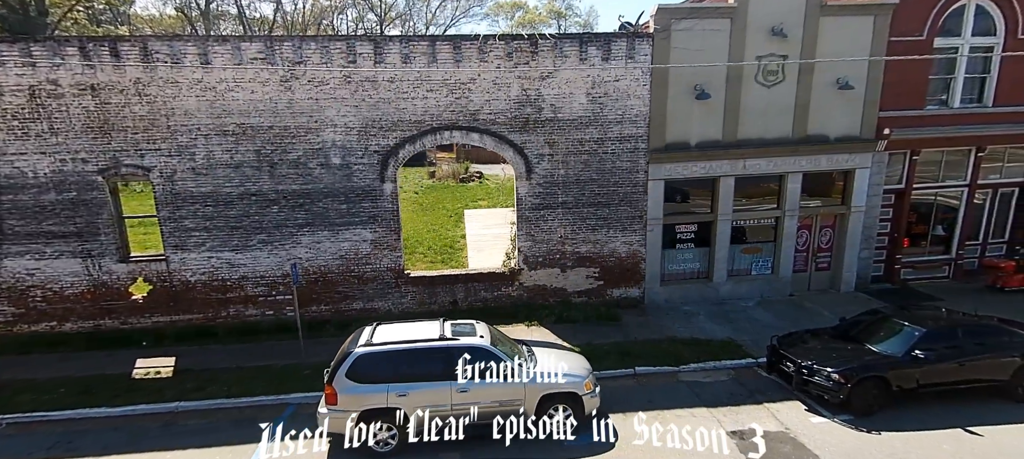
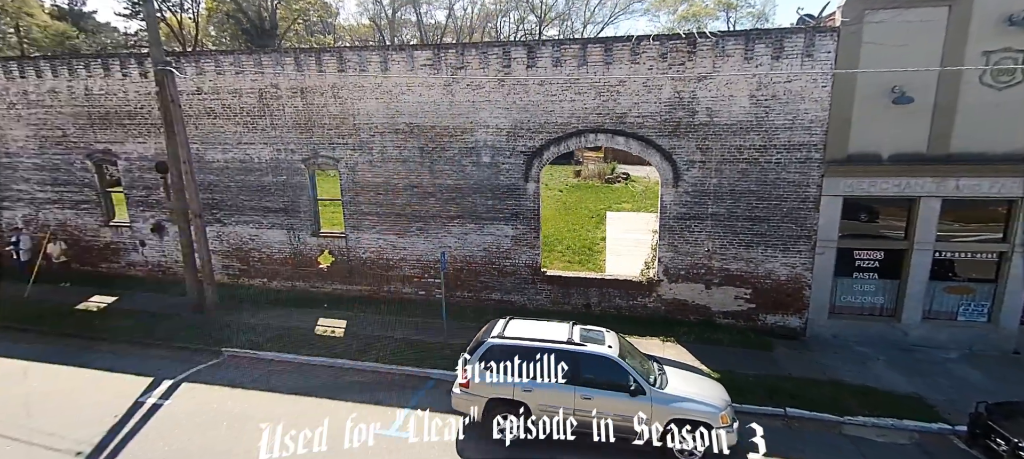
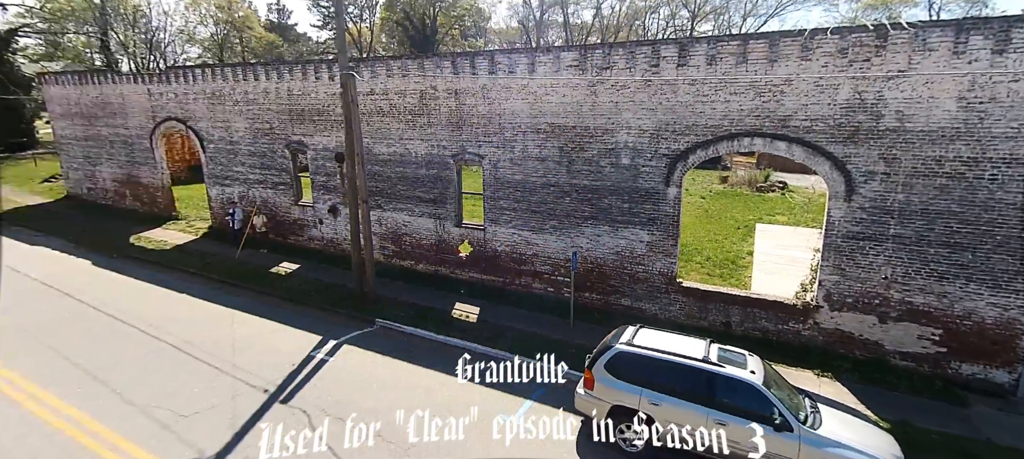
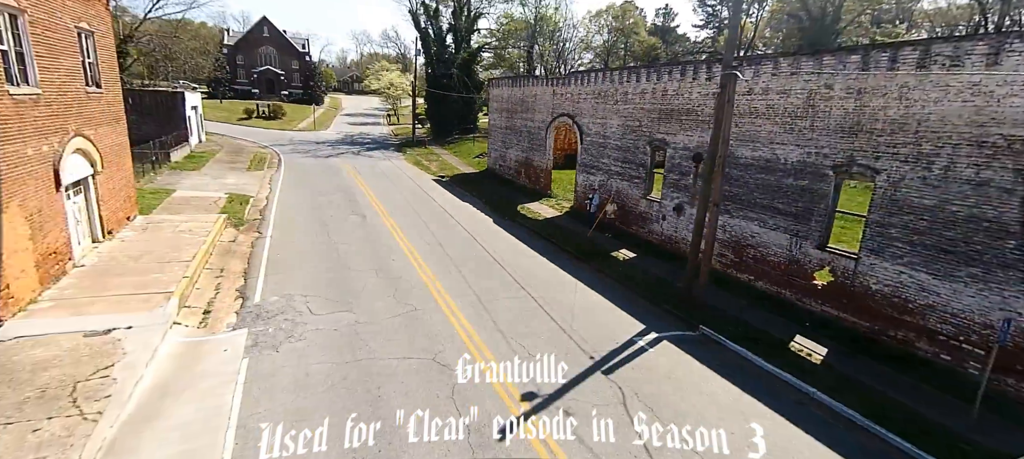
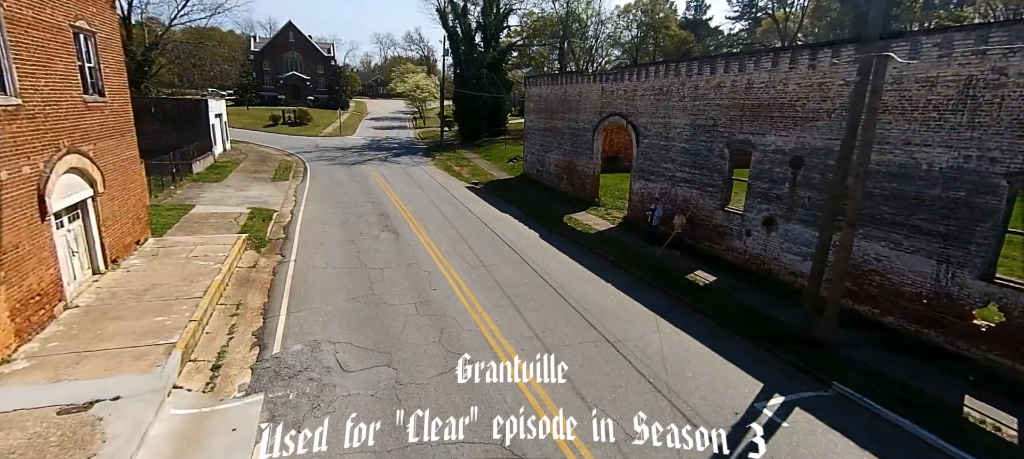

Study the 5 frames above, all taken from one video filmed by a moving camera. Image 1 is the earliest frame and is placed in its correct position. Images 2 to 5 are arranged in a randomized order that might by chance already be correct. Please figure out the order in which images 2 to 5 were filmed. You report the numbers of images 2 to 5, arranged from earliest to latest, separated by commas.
2, 3, 4, 5
